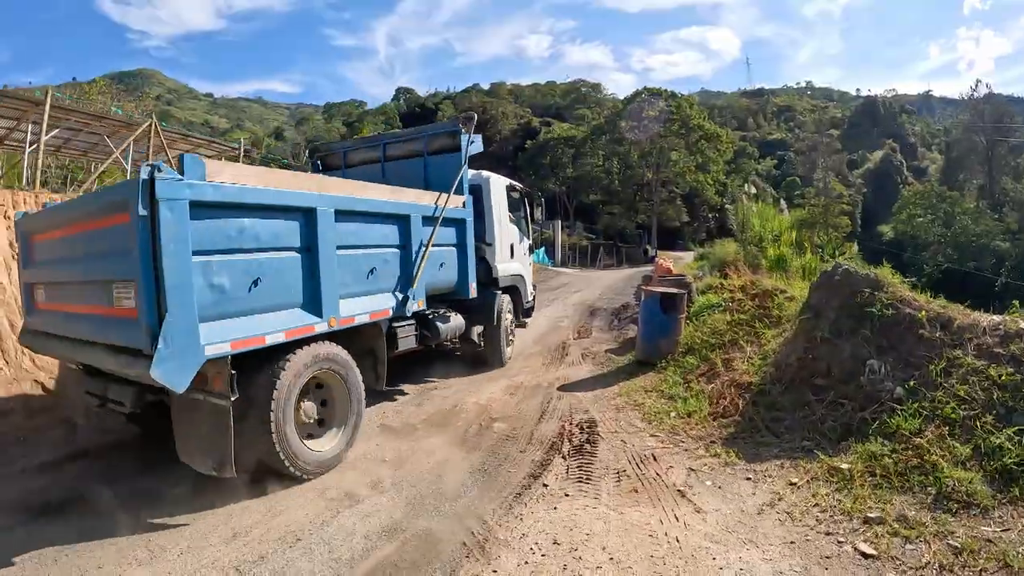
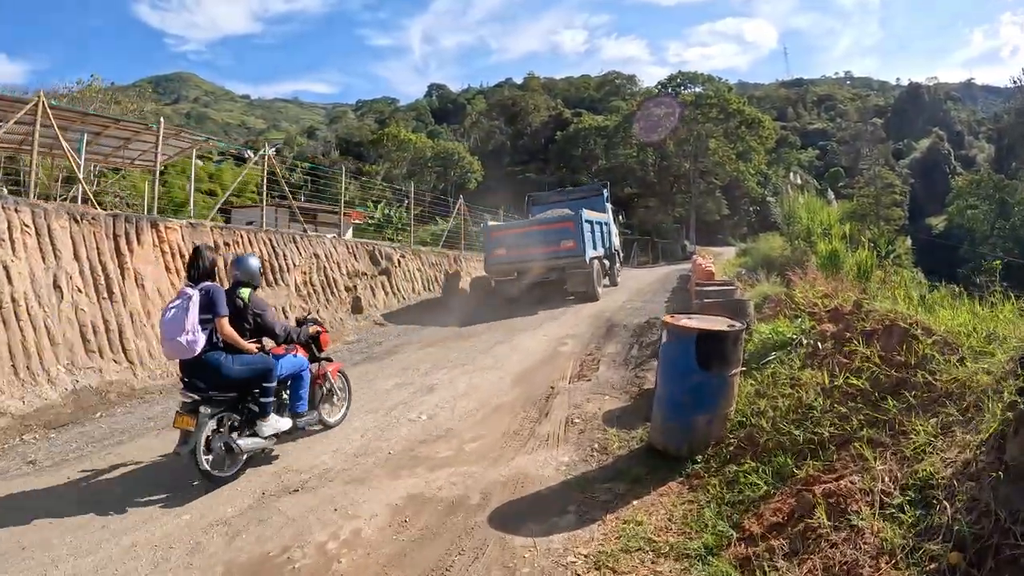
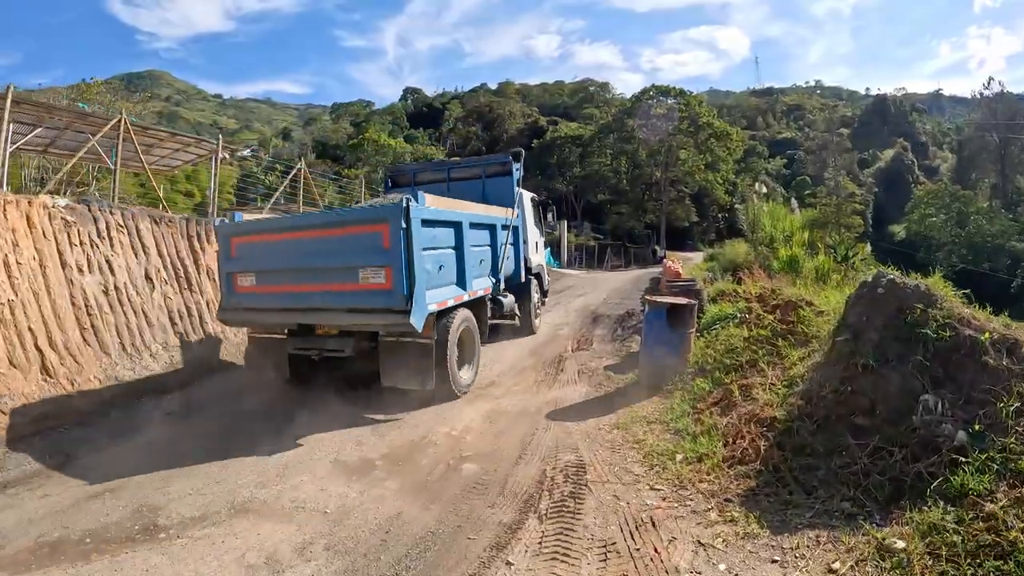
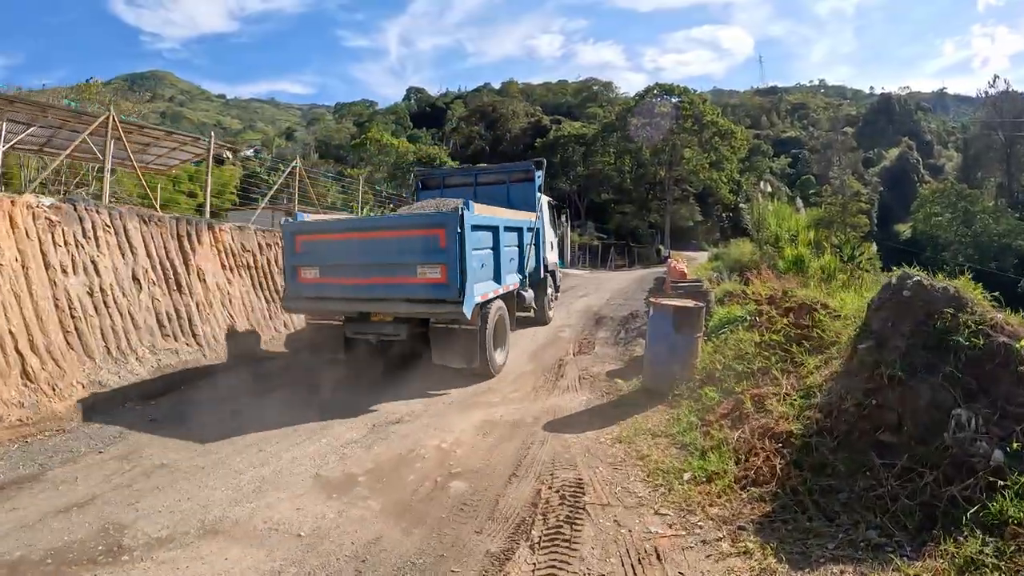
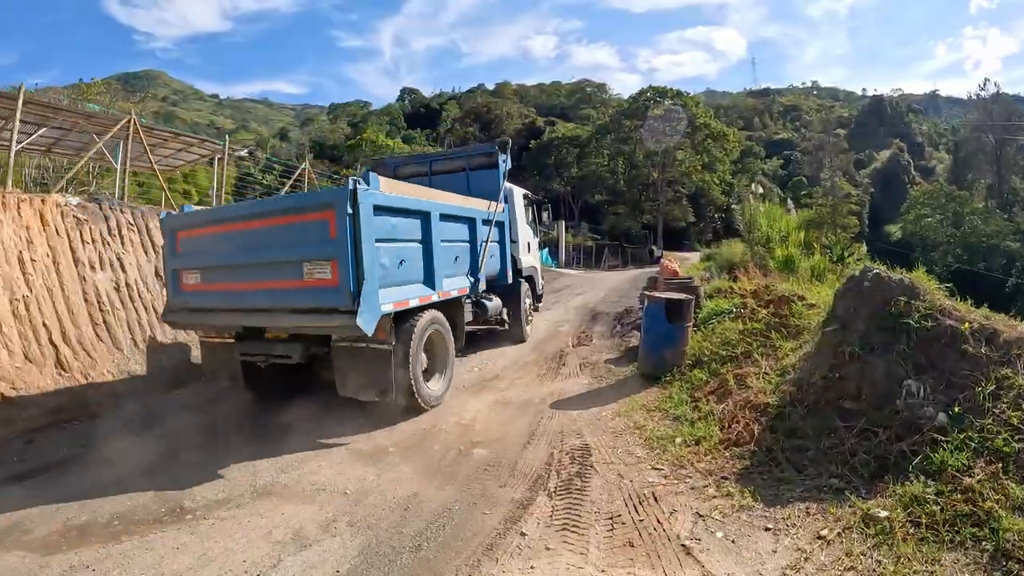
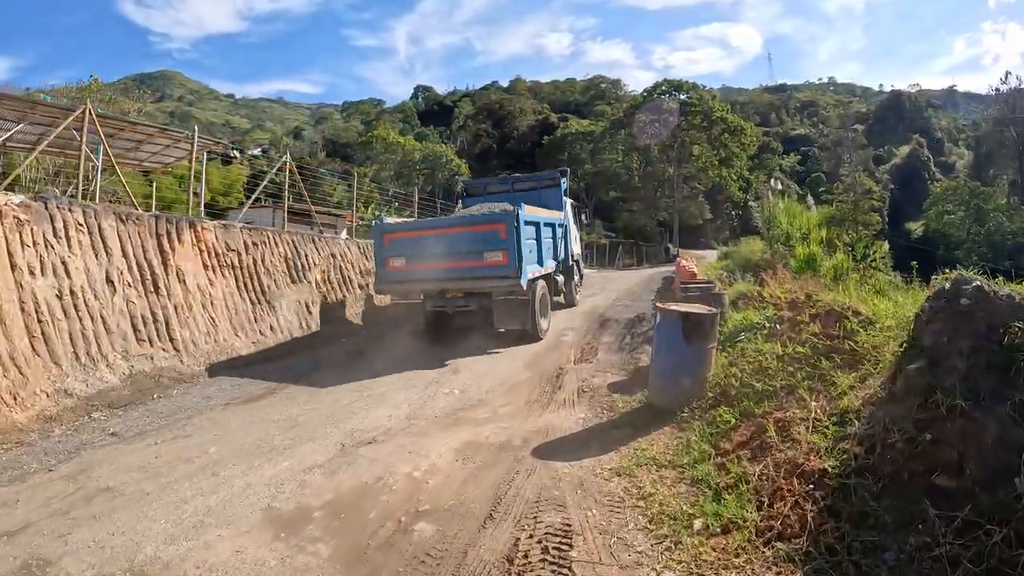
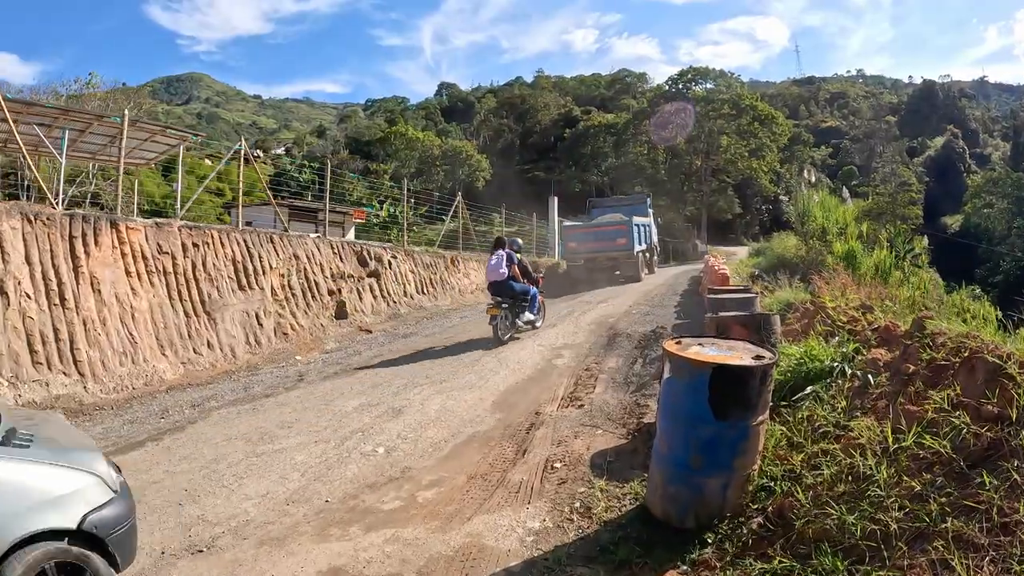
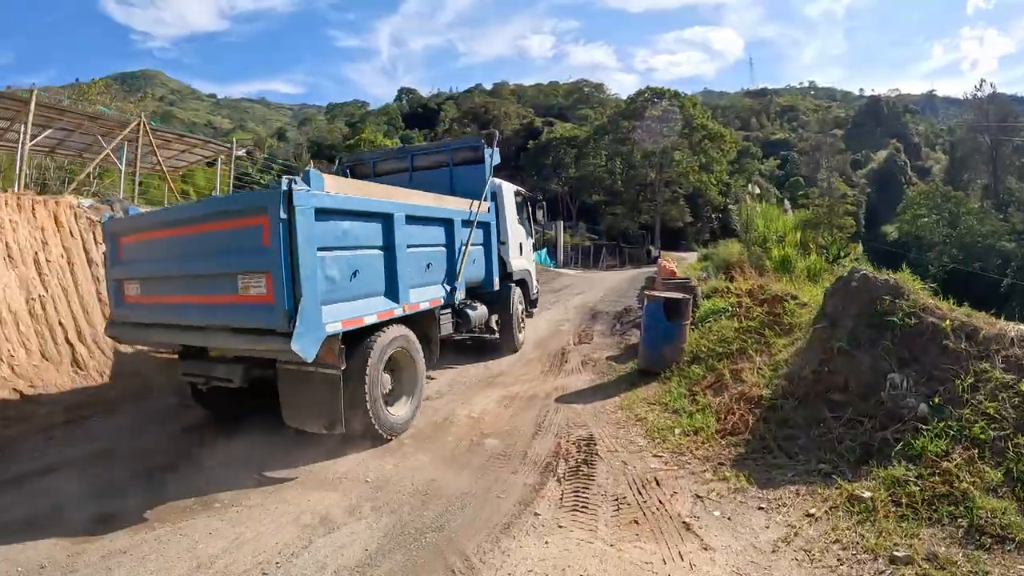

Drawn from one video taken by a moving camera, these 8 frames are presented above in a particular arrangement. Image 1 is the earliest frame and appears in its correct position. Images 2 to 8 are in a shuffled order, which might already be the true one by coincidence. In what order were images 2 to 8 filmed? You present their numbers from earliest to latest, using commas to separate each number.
8, 5, 3, 4, 6, 2, 7
